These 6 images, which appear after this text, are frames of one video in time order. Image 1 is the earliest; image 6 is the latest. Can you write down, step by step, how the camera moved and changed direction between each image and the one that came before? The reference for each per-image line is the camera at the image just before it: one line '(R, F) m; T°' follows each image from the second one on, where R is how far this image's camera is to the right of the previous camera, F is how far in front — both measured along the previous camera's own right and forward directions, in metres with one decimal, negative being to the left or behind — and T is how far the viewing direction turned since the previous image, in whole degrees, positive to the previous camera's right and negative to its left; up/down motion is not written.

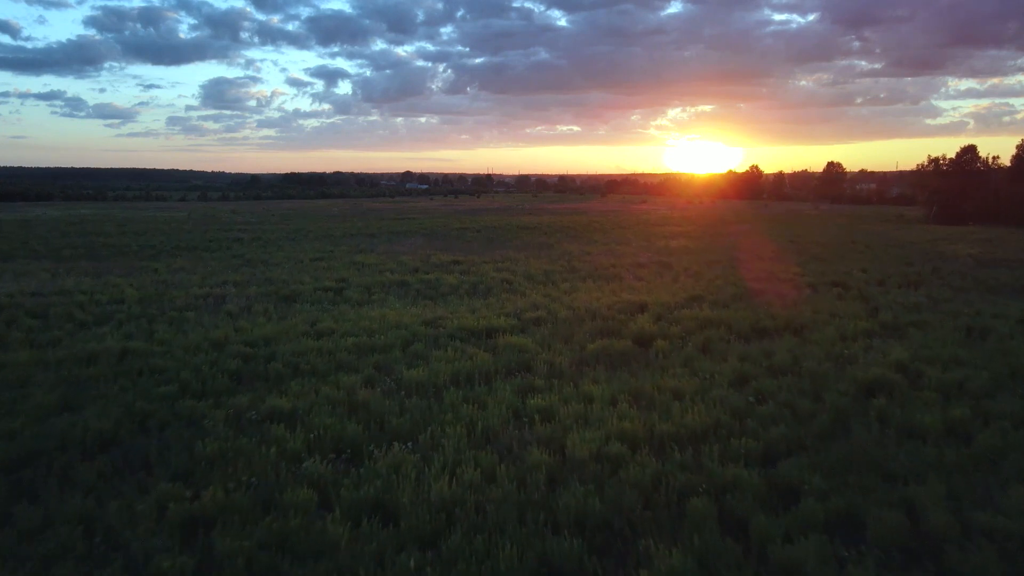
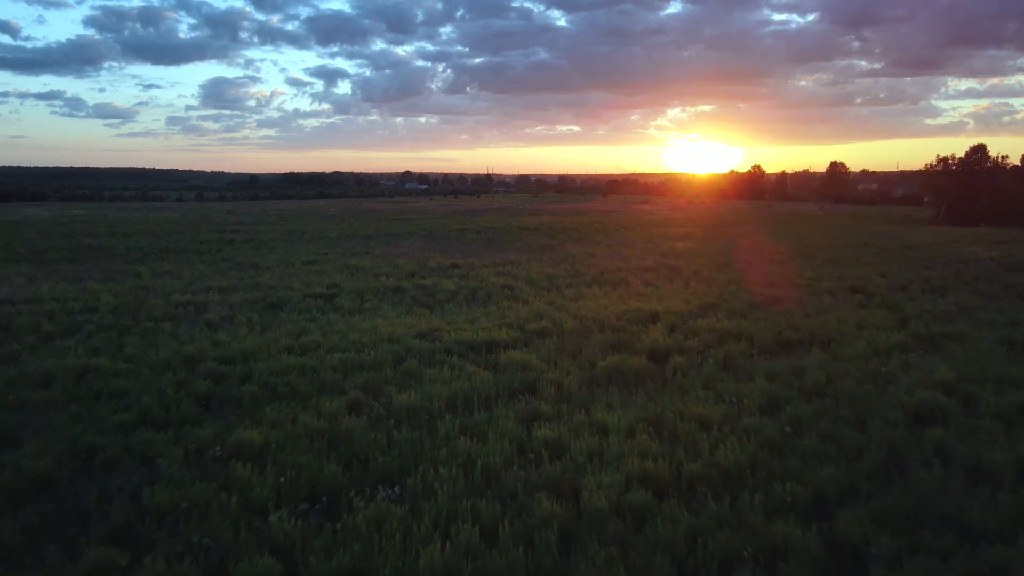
(0.0, +0.9) m; 0°
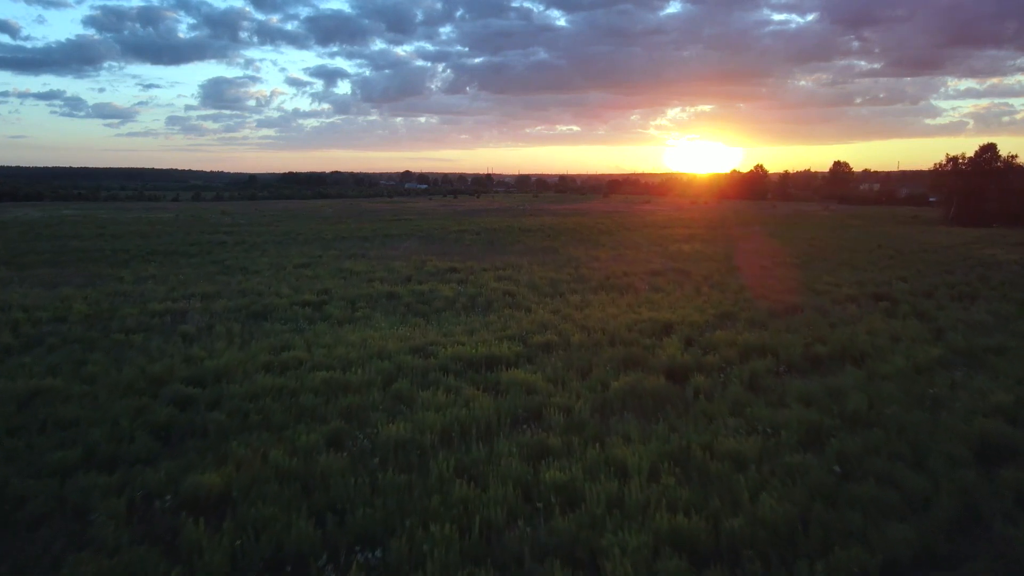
(0.0, +0.9) m; 0°
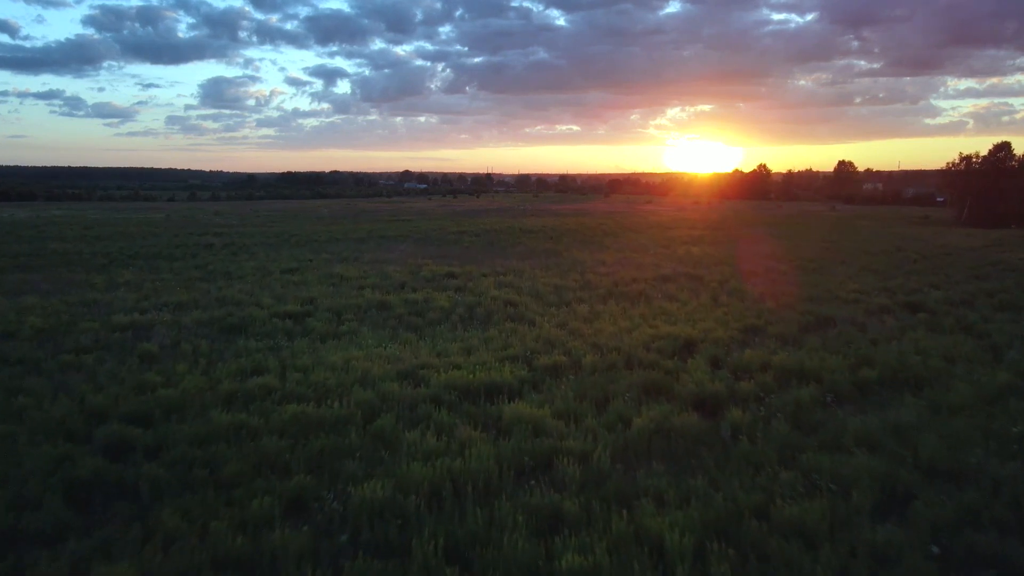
(0.0, +1.2) m; 0°
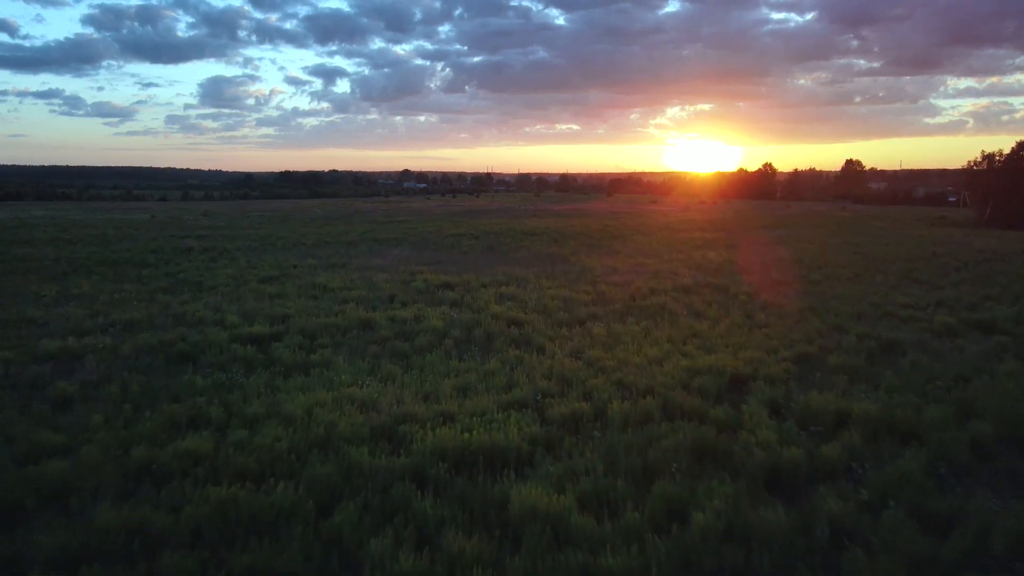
(-0.1, +1.9) m; 0°
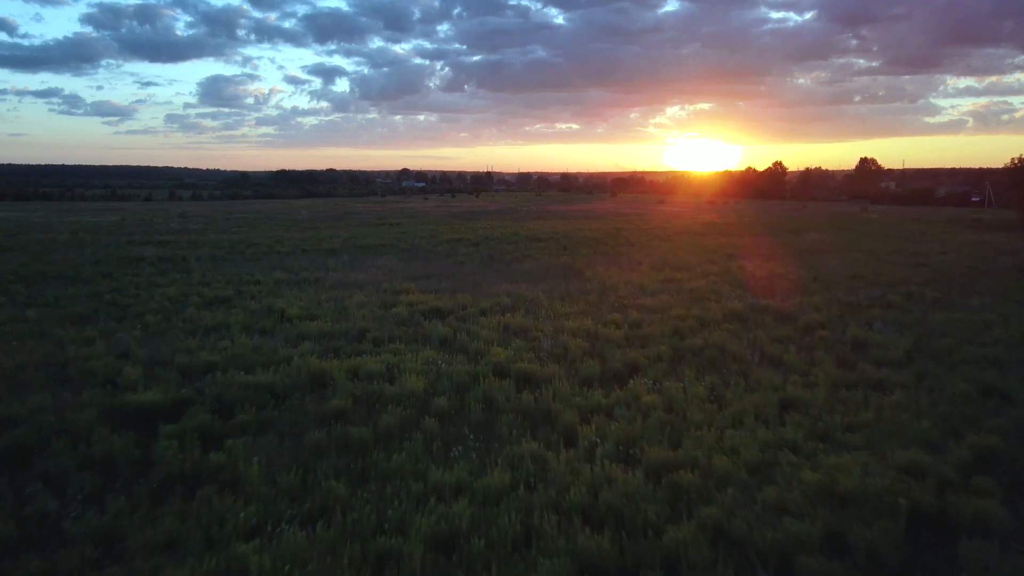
(-0.2, +3.5) m; 0°
